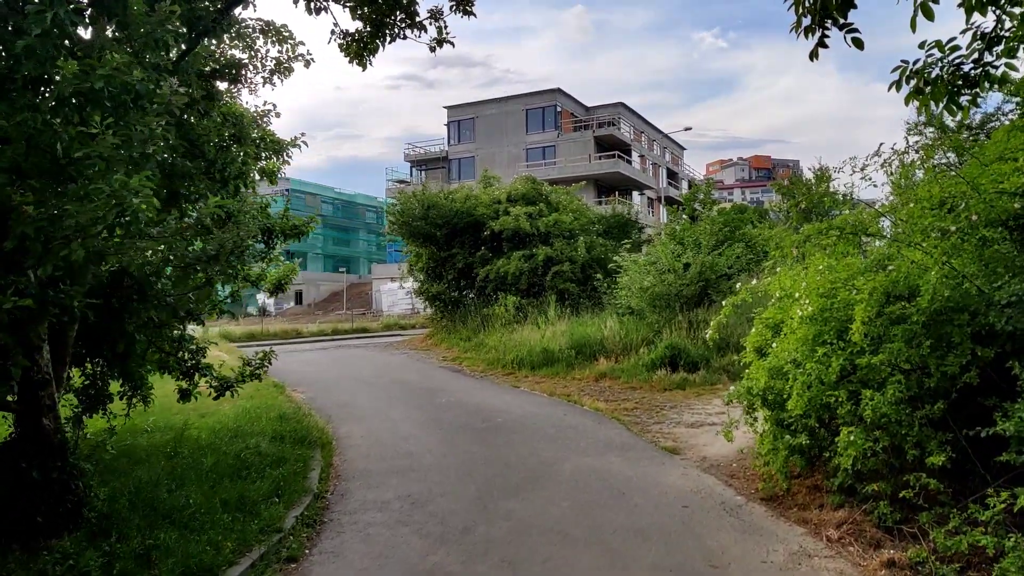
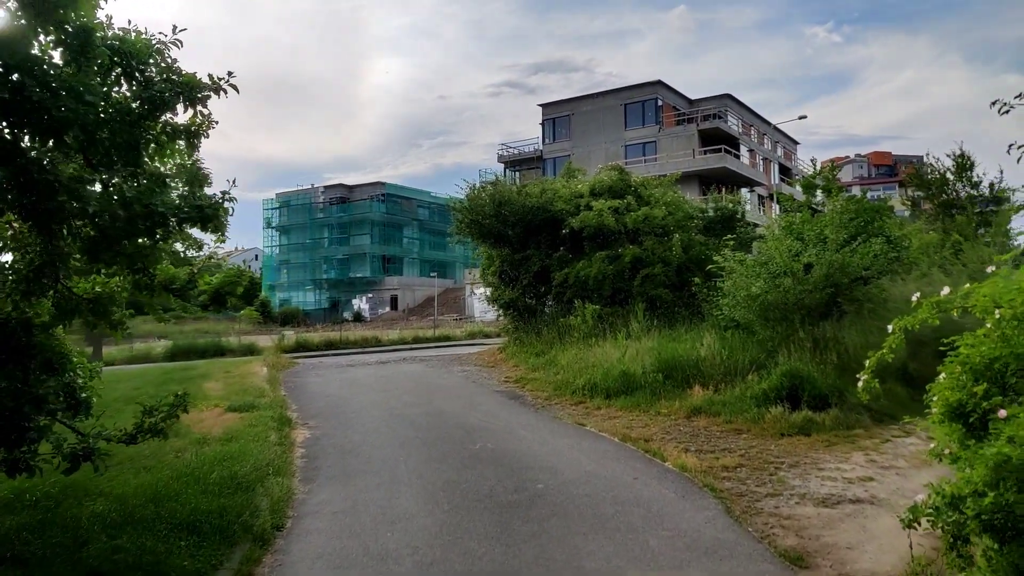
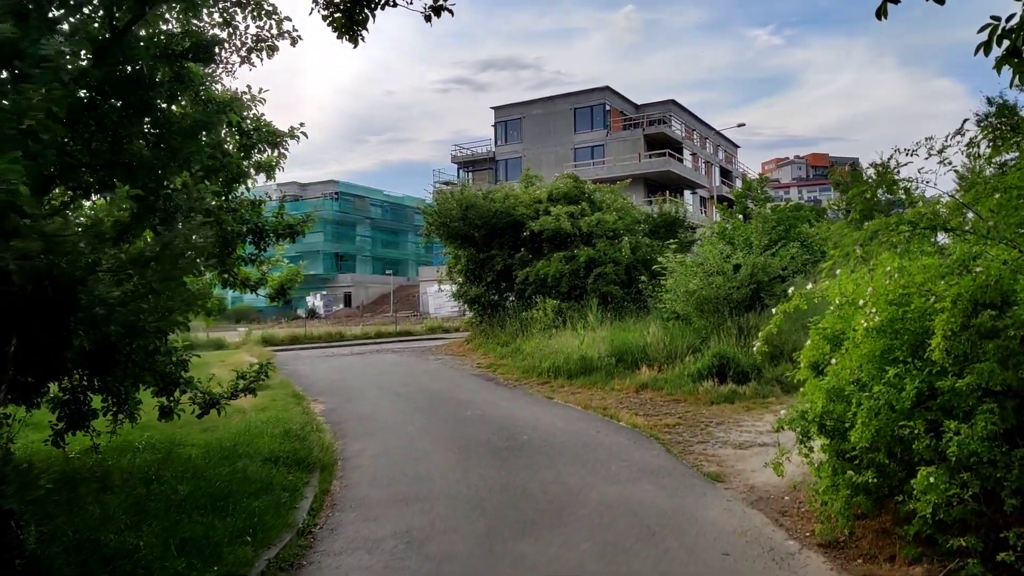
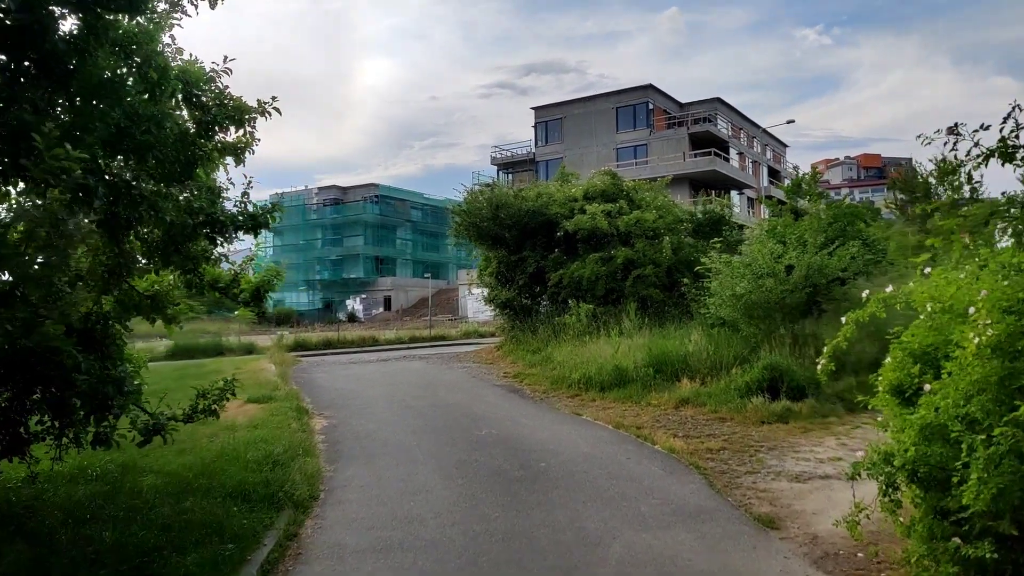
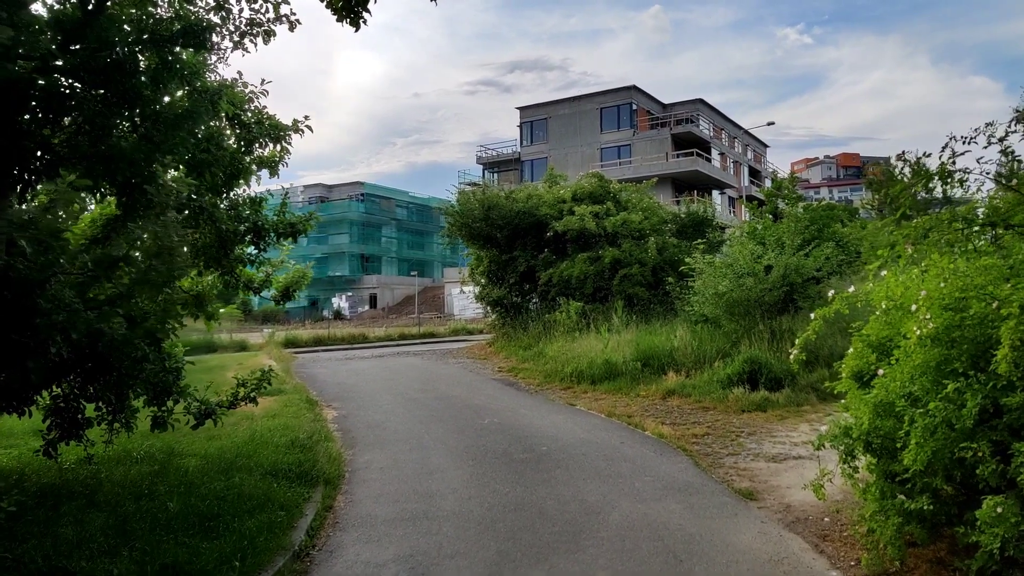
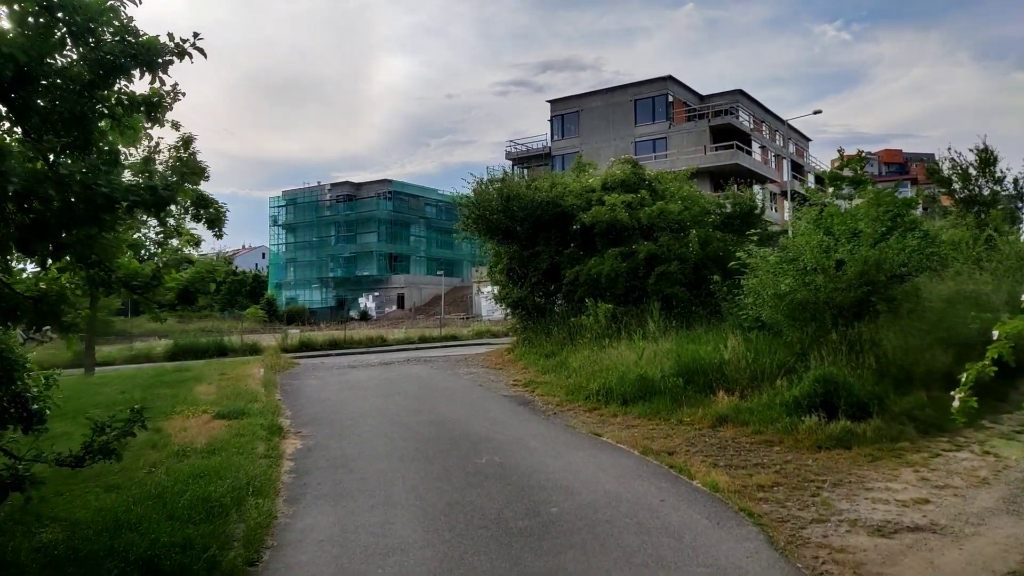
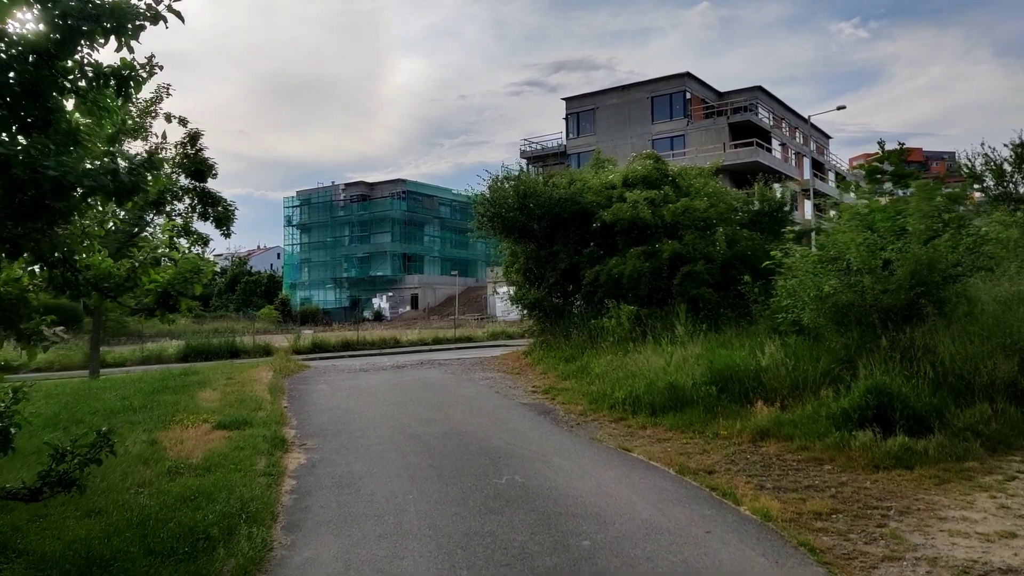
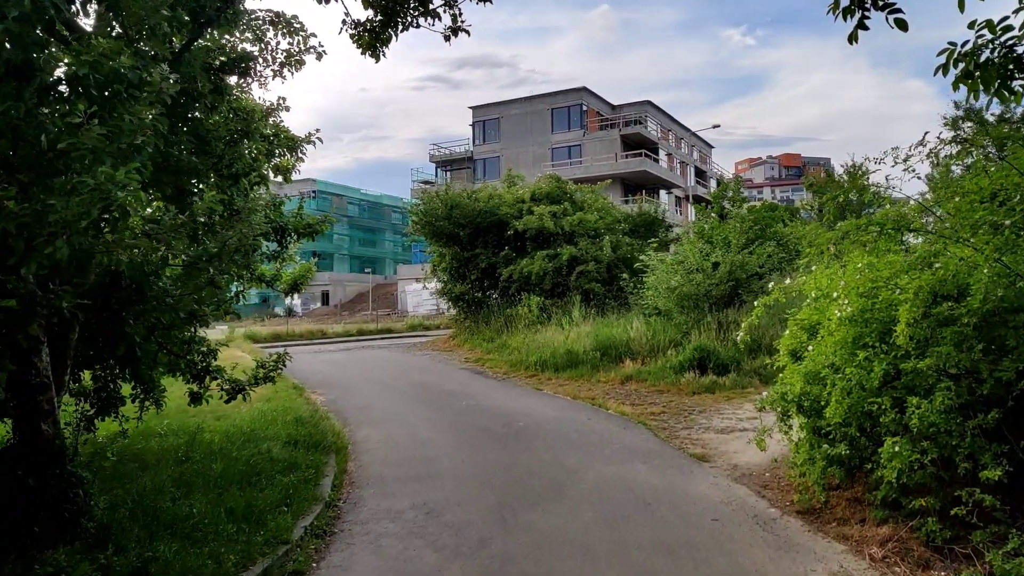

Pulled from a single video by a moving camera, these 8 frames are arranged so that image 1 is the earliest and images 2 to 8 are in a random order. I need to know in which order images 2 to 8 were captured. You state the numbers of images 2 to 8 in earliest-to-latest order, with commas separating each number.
8, 3, 5, 4, 2, 6, 7
